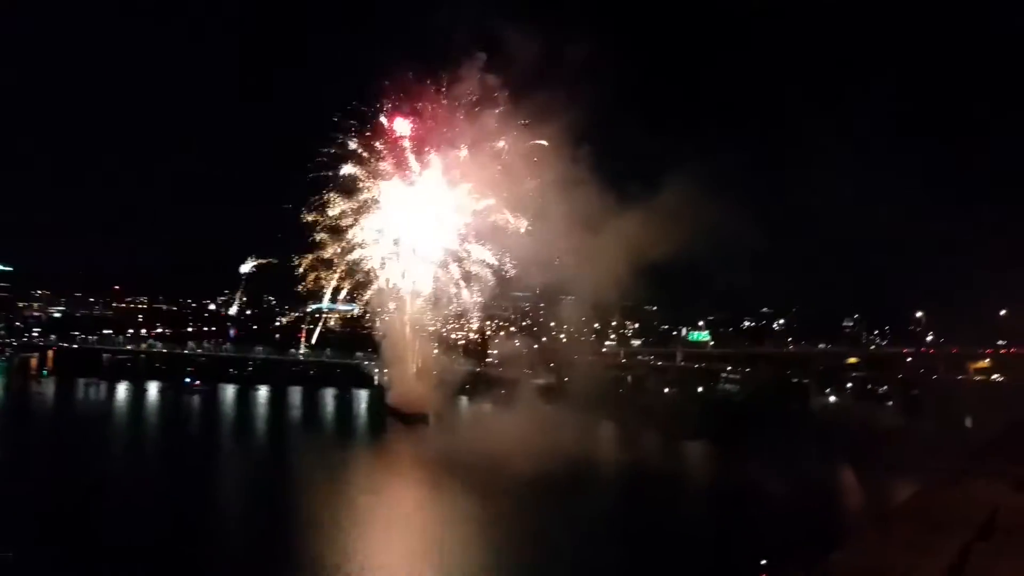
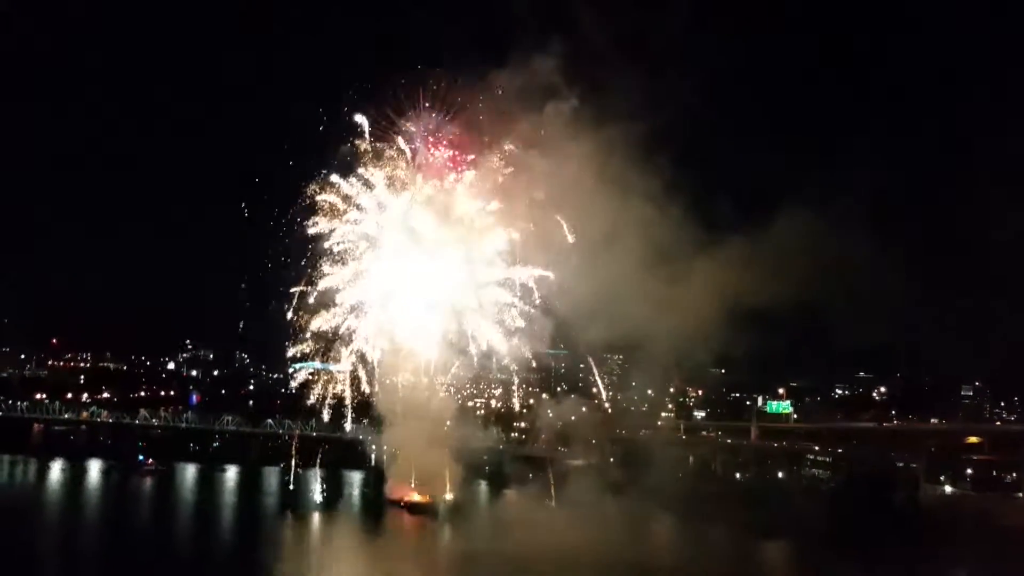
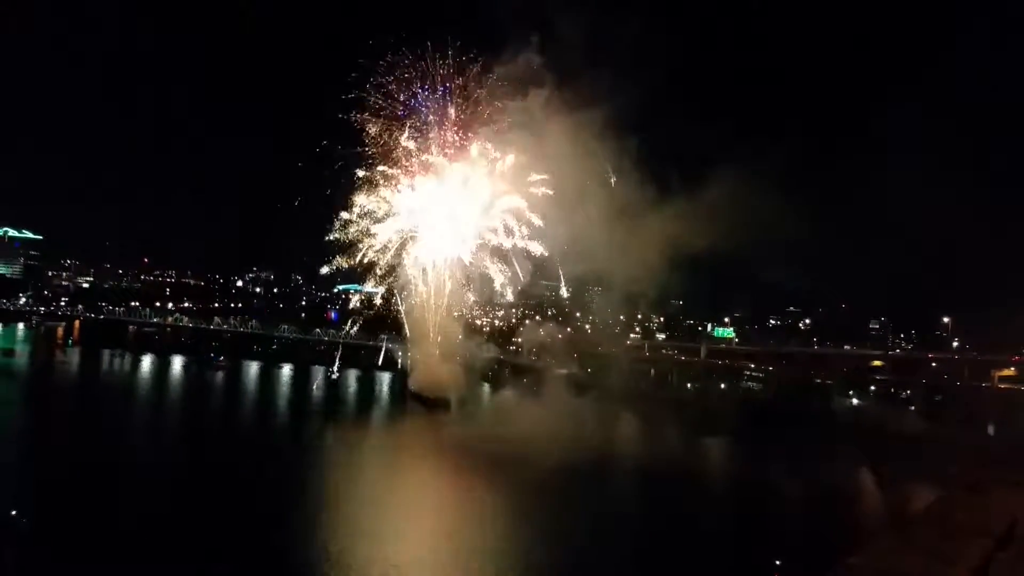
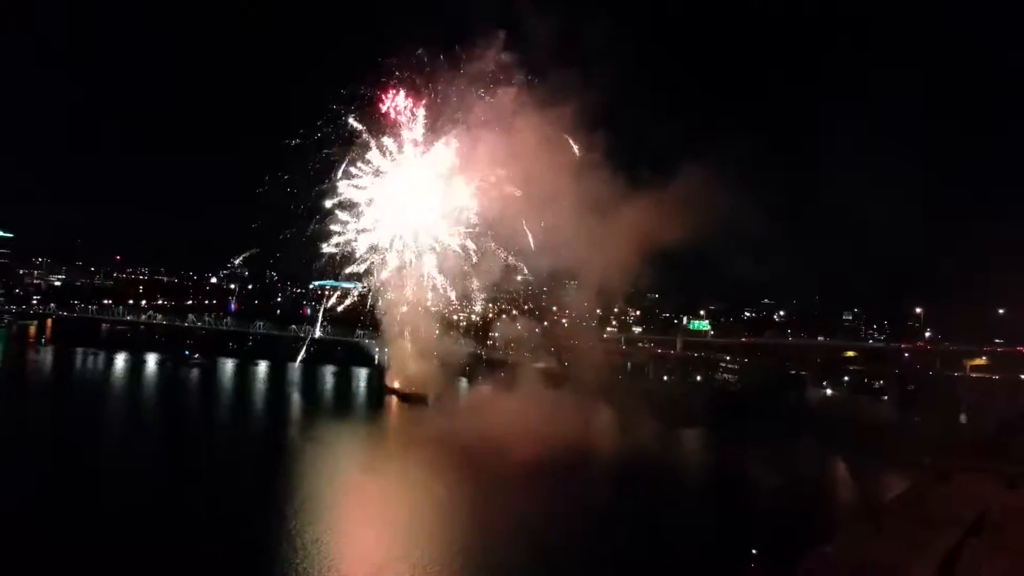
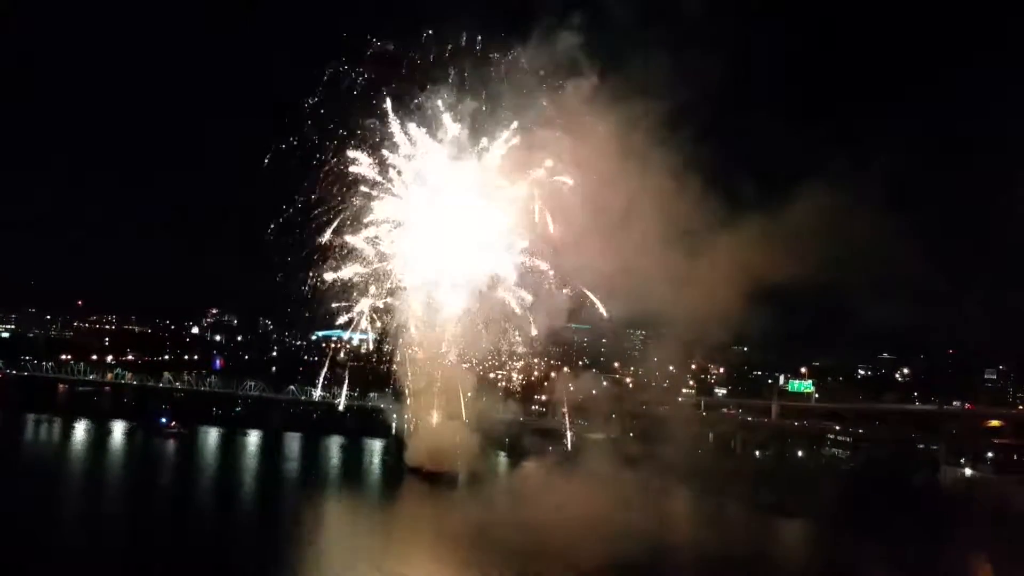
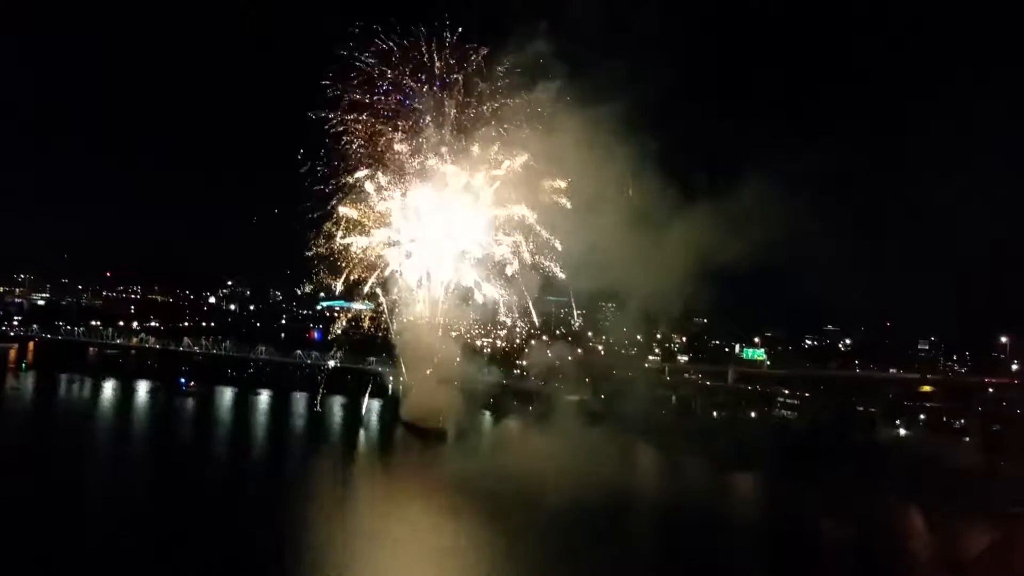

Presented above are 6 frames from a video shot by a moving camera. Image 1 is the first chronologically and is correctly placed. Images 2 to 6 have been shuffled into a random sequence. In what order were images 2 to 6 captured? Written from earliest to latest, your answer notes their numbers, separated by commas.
4, 3, 6, 5, 2
